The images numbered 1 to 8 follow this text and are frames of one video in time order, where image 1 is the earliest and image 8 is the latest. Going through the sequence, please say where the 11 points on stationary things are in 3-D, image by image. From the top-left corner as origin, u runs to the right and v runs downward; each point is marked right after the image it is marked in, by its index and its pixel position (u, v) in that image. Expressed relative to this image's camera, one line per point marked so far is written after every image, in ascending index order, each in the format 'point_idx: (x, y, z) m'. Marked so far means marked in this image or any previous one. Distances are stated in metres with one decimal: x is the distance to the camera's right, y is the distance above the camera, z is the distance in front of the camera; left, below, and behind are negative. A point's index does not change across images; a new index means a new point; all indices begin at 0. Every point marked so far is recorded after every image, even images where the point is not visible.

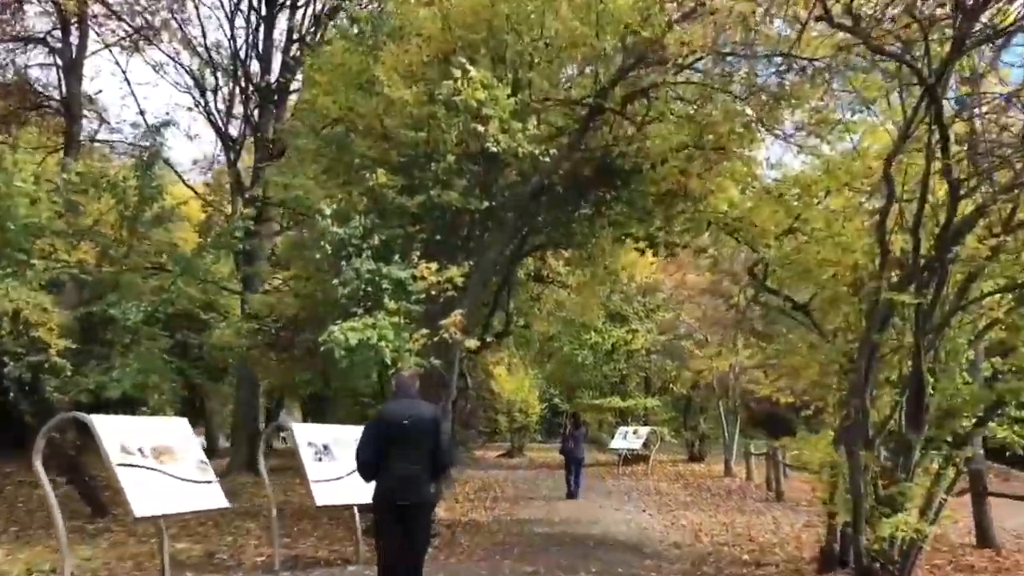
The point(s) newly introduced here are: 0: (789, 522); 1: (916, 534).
0: (+5.4, -4.6, +17.0) m
1: (+4.6, -2.8, +10.0) m
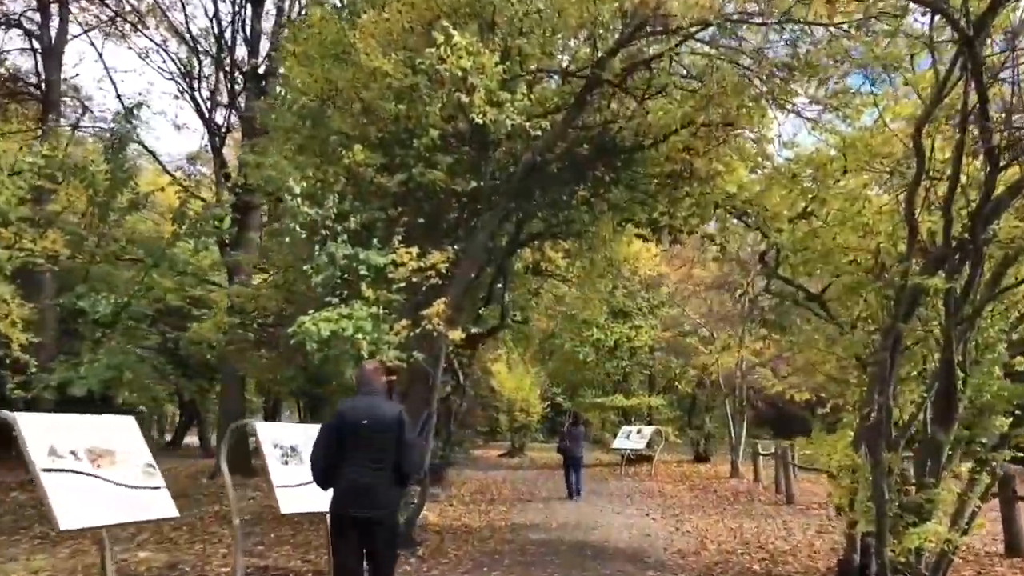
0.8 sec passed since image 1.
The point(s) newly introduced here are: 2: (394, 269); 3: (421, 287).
0: (+5.3, -4.4, +16.0) m
1: (+4.5, -2.7, +9.0) m
2: (-1.5, +0.2, +11.0) m
3: (-1.2, 0.0, +11.6) m
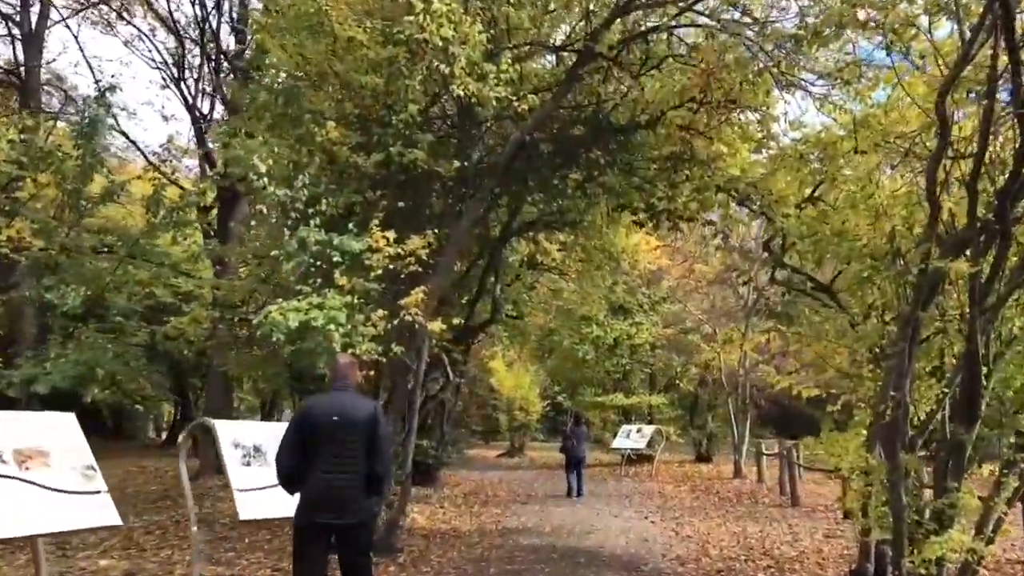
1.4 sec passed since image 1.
0: (+5.2, -4.3, +15.2) m
1: (+4.3, -2.5, +8.2) m
2: (-1.7, +0.4, +10.2) m
3: (-1.4, +0.2, +10.8) m
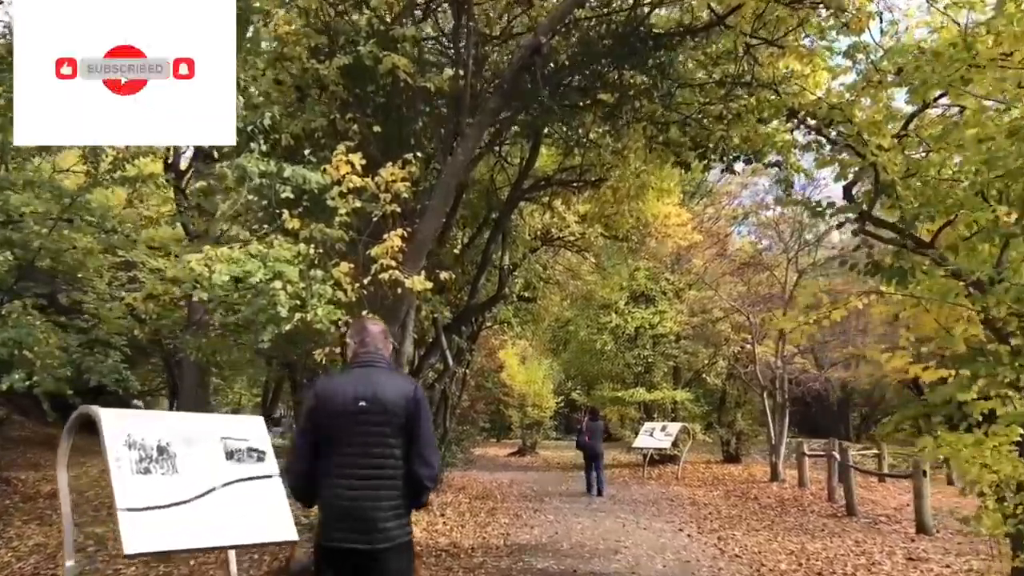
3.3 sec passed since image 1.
0: (+5.3, -3.8, +12.5) m
1: (+4.4, -2.1, +5.5) m
2: (-1.6, +0.8, +7.7) m
3: (-1.3, +0.6, +8.3) m
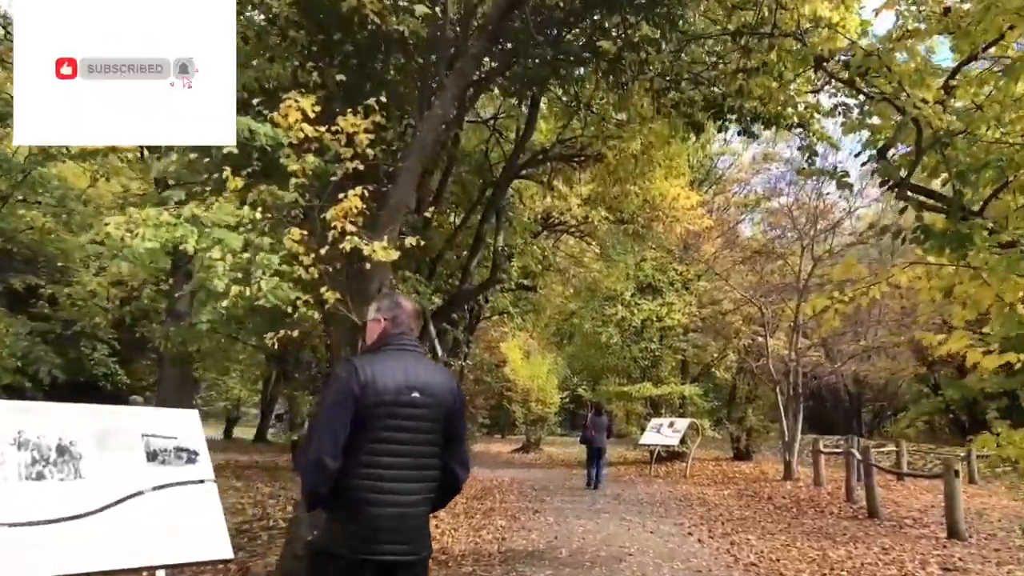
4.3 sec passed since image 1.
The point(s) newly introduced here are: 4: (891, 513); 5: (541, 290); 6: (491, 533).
0: (+5.3, -3.6, +11.4) m
1: (+4.2, -1.9, +4.4) m
2: (-1.7, +1.1, +6.6) m
3: (-1.4, +0.9, +7.2) m
4: (+7.1, -4.2, +16.2) m
5: (+0.6, 0.0, +19.8) m
6: (-0.3, -3.9, +13.6) m
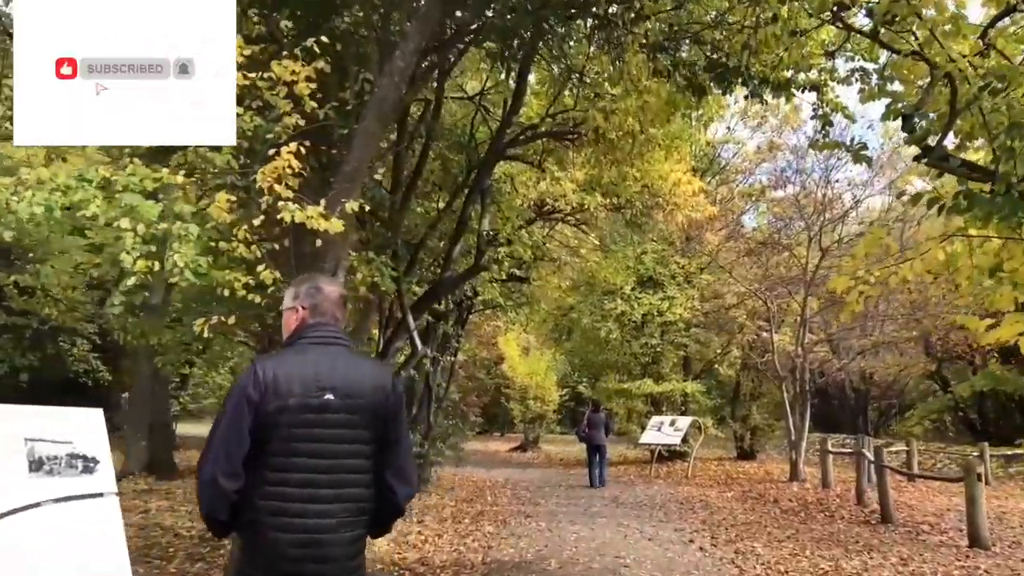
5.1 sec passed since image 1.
0: (+5.1, -3.4, +10.4) m
1: (+4.0, -1.7, +3.4) m
2: (-1.9, +1.2, +5.6) m
3: (-1.6, +1.0, +6.2) m
4: (+6.9, -4.0, +15.2) m
5: (+0.5, +0.1, +18.8) m
6: (-0.5, -3.7, +12.7) m
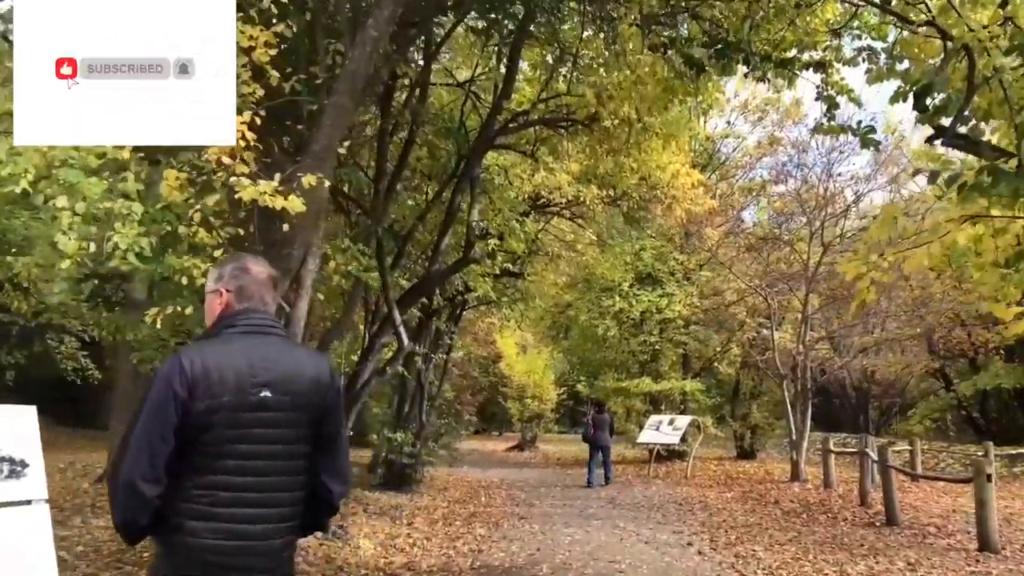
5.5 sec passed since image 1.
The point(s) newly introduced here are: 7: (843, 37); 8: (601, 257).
0: (+4.9, -3.3, +10.0) m
1: (+3.9, -1.6, +3.0) m
2: (-2.0, +1.3, +5.1) m
3: (-1.7, +1.1, +5.7) m
4: (+6.8, -3.9, +14.7) m
5: (+0.3, +0.2, +18.3) m
6: (-0.6, -3.6, +12.2) m
7: (+3.2, +2.5, +8.5) m
8: (+1.9, +0.7, +18.5) m
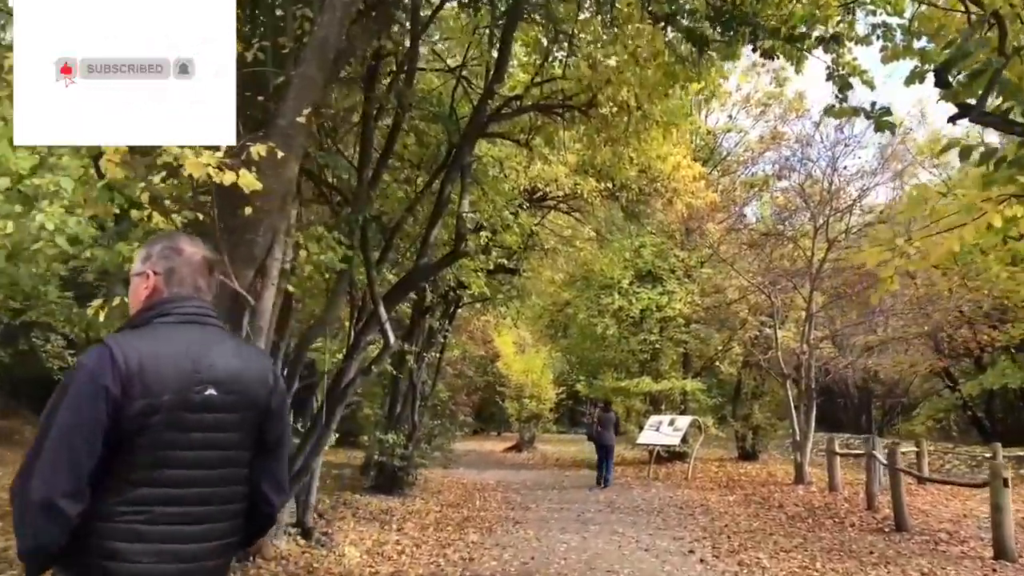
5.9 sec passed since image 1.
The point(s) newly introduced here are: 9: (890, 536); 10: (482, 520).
0: (+4.9, -3.3, +9.4) m
1: (+3.8, -1.6, +2.4) m
2: (-2.1, +1.3, +4.6) m
3: (-1.8, +1.1, +5.2) m
4: (+6.7, -3.9, +14.2) m
5: (+0.3, +0.3, +17.8) m
6: (-0.7, -3.6, +11.7) m
7: (+3.2, +2.5, +7.9) m
8: (+1.8, +0.7, +17.9) m
9: (+5.7, -3.8, +13.1) m
10: (-0.5, -4.0, +15.1) m
